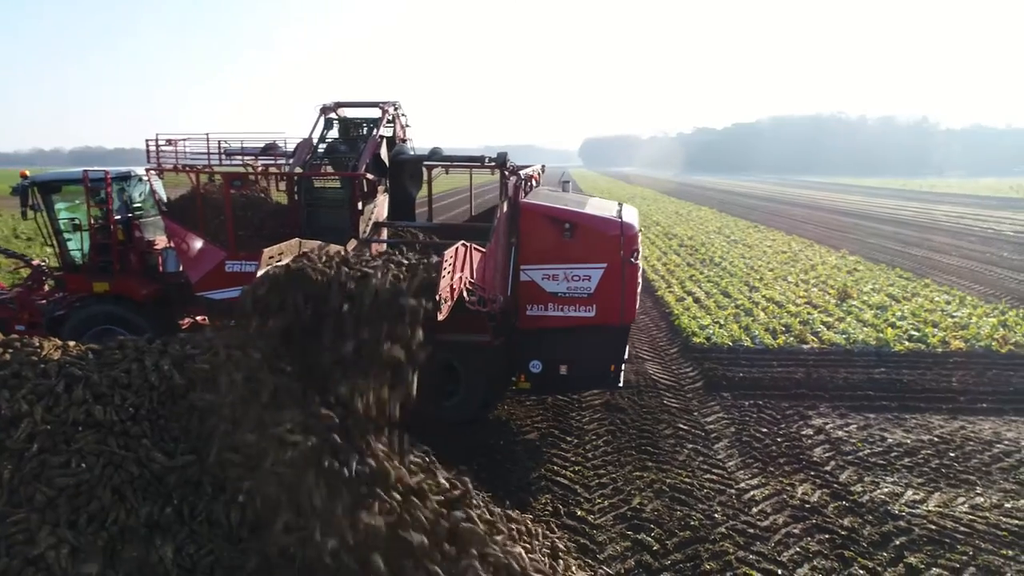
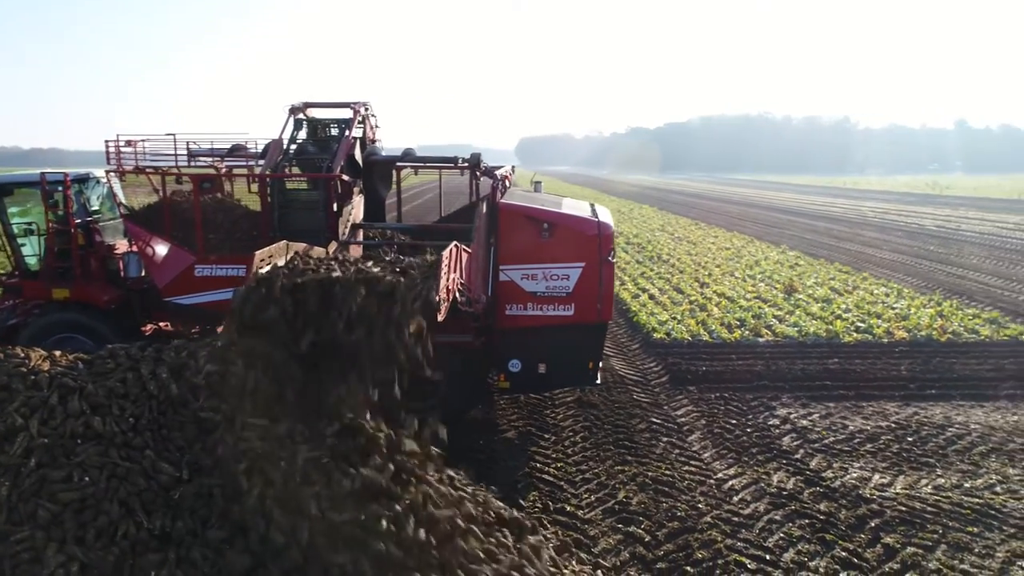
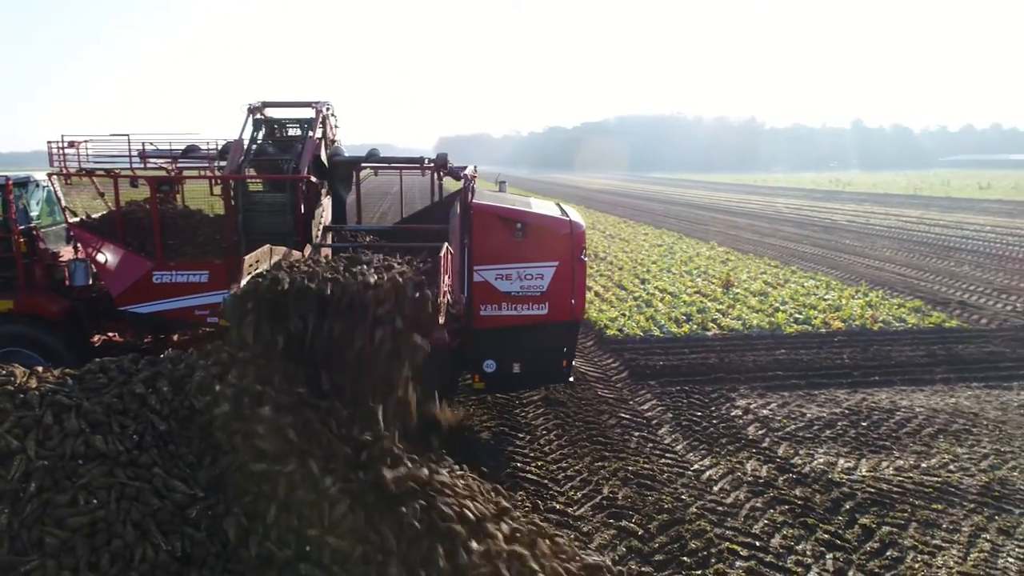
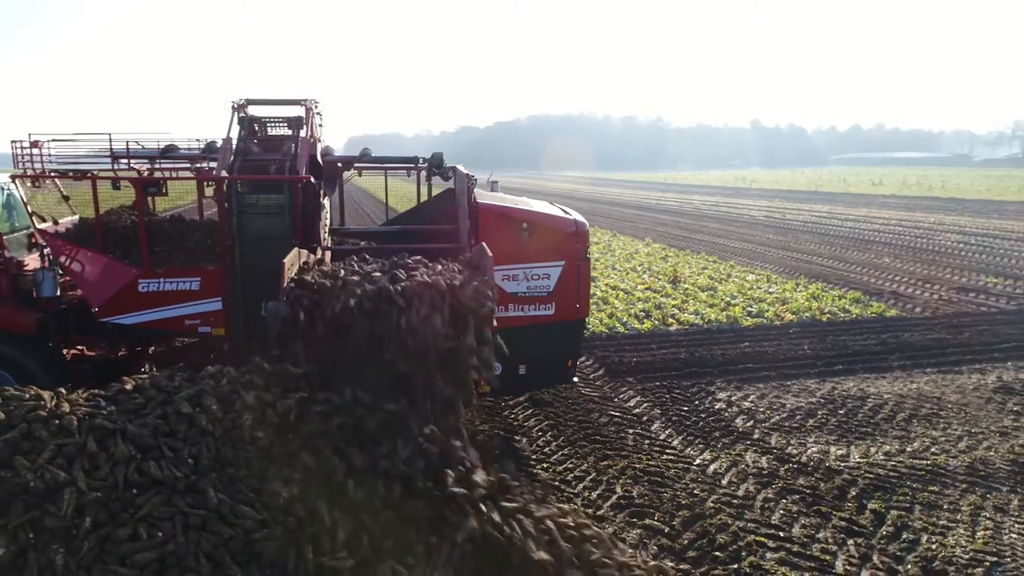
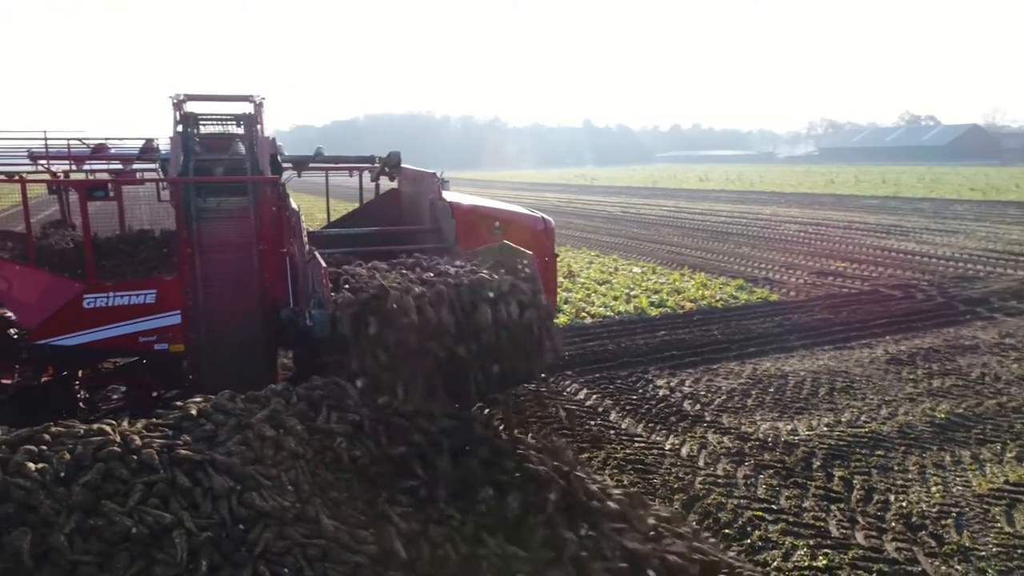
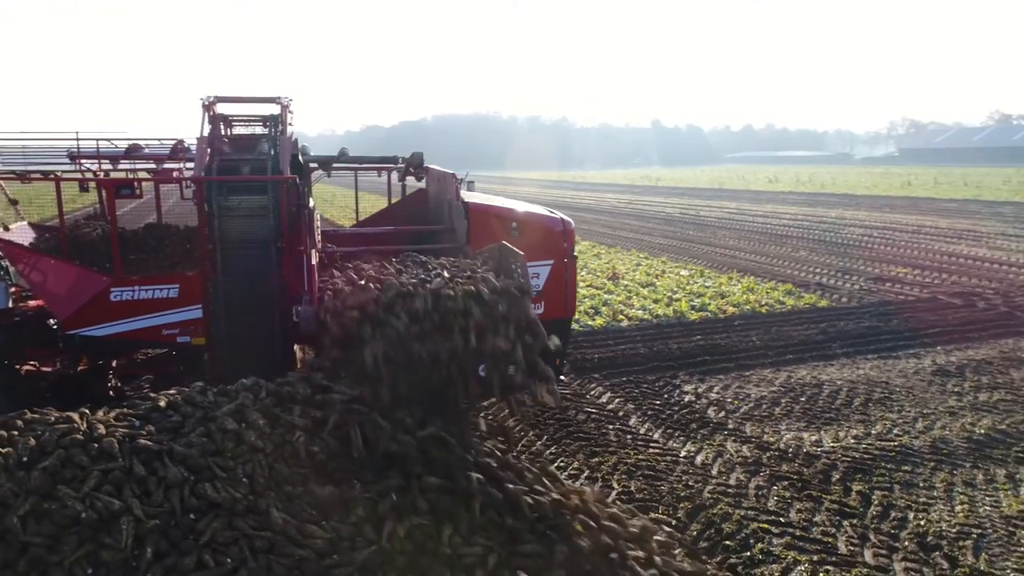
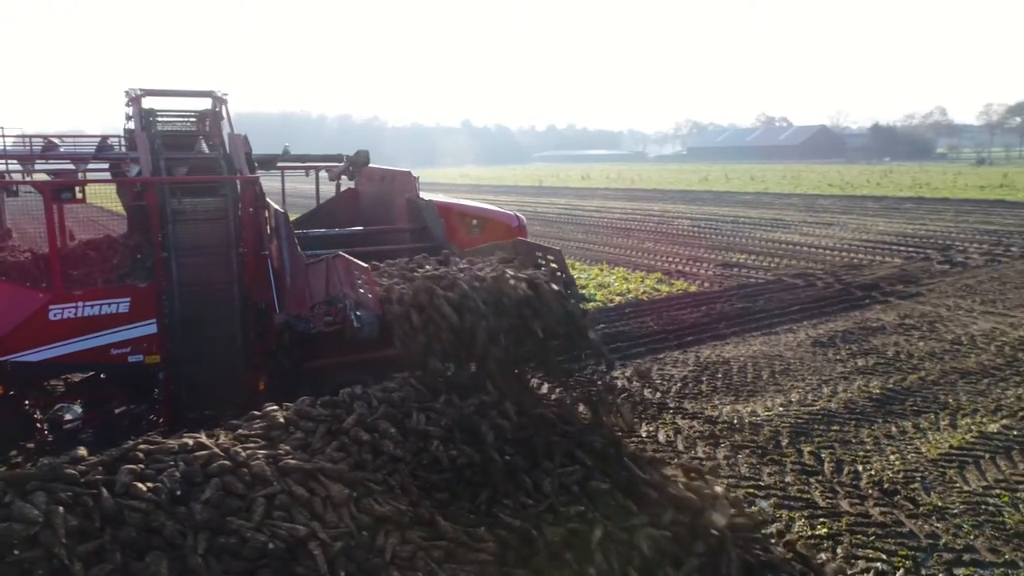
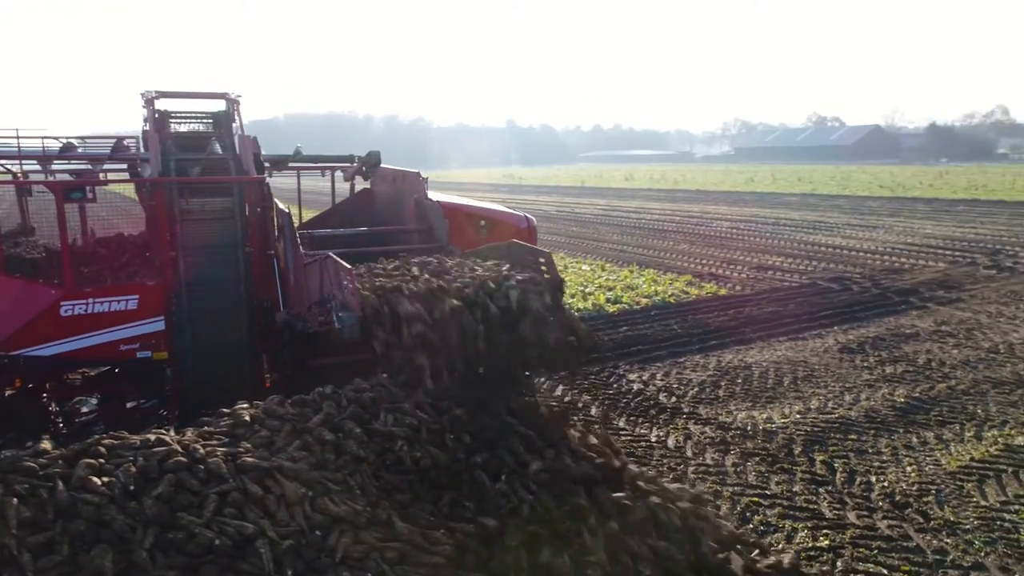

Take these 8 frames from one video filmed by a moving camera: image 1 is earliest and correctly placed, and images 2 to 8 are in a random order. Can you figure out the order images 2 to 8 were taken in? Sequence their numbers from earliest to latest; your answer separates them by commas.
2, 3, 4, 6, 5, 8, 7
